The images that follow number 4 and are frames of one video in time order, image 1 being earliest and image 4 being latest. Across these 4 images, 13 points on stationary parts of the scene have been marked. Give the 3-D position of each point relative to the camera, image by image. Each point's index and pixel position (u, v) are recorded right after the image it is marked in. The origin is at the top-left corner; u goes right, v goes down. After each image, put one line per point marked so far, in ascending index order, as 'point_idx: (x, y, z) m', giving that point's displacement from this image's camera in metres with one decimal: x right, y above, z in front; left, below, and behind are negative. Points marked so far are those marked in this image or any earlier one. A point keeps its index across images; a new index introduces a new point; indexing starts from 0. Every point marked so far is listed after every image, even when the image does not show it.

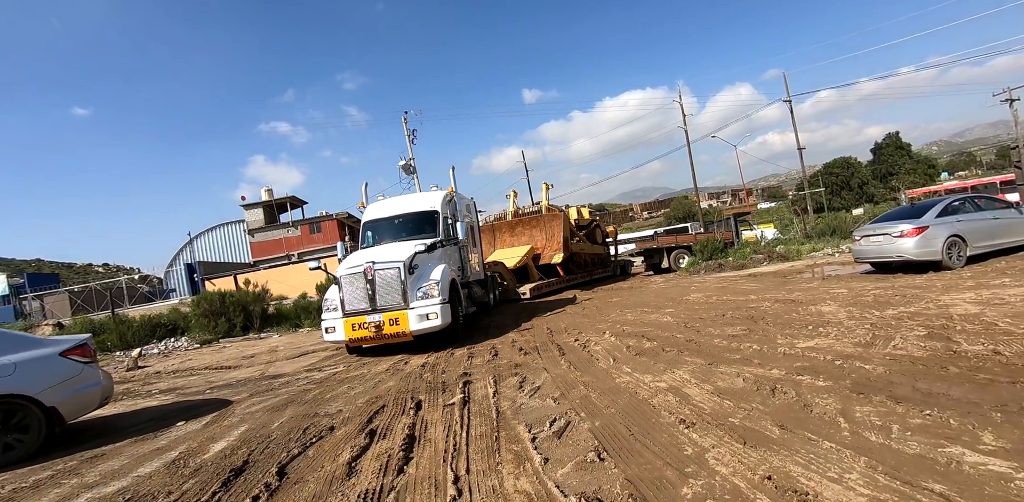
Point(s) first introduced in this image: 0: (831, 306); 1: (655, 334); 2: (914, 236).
0: (+5.2, -0.9, +7.8) m
1: (+2.2, -1.2, +7.2) m
2: (+8.9, +0.3, +10.6) m
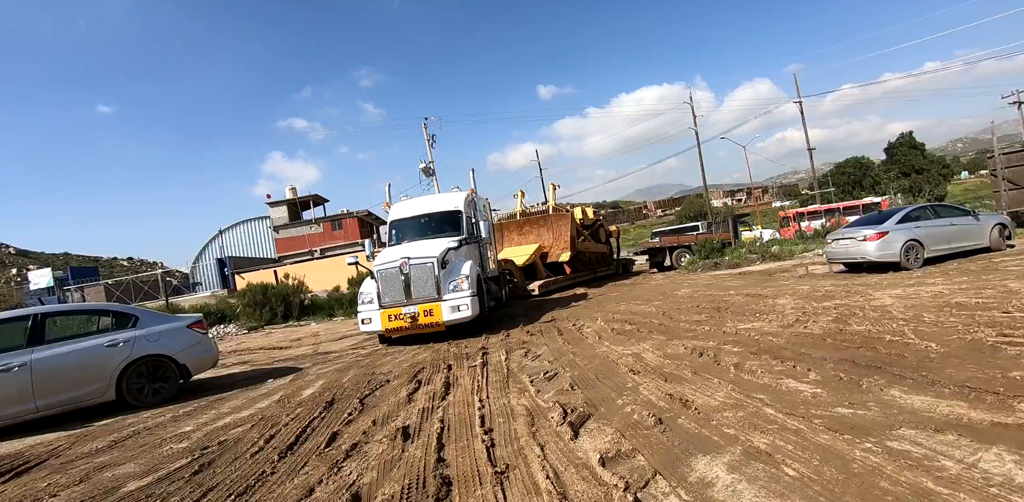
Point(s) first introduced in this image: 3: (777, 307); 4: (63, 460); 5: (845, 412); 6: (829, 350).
0: (+5.4, -0.9, +9.4) m
1: (+2.3, -1.3, +8.9) m
2: (+9.1, +0.3, +12.0) m
3: (+4.7, -1.0, +8.5) m
4: (-4.5, -2.1, +4.8) m
5: (+2.4, -1.2, +3.4) m
6: (+3.4, -1.1, +5.1) m
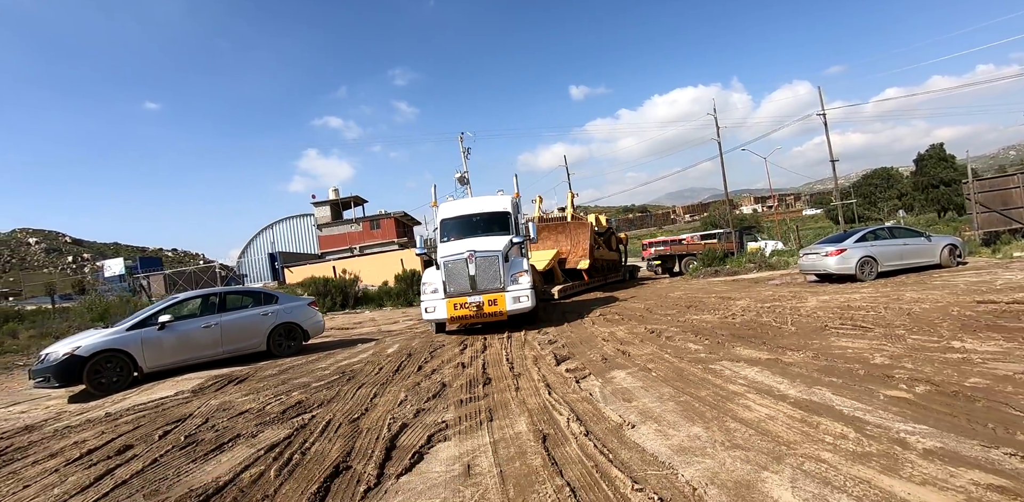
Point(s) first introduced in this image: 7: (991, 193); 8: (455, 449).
0: (+5.9, -1.3, +12.1) m
1: (+2.8, -1.5, +11.8) m
2: (+9.8, -0.1, +14.5) m
3: (+5.2, -1.3, +11.2) m
4: (-4.3, -2.1, +8.1) m
5: (+2.5, -1.4, +6.3) m
6: (+3.7, -1.3, +8.0) m
7: (+18.8, +2.3, +18.8) m
8: (-0.5, -1.6, +3.9) m
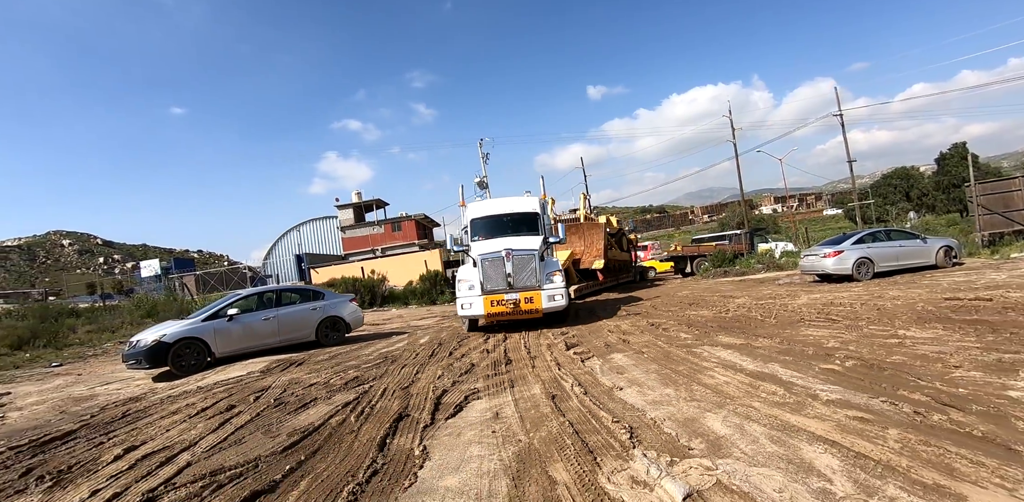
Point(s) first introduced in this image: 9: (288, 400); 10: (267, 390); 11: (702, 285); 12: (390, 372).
0: (+6.4, -1.3, +13.2) m
1: (+3.2, -1.6, +12.9) m
2: (+10.3, -0.2, +15.4) m
3: (+5.6, -1.3, +12.3) m
4: (-3.9, -2.2, +9.5) m
5: (+2.8, -1.4, +7.5) m
6: (+4.0, -1.4, +9.1) m
7: (+19.5, +2.2, +19.4) m
8: (-0.3, -1.7, +5.2) m
9: (-3.0, -2.0, +6.3) m
10: (-3.6, -2.1, +7.1) m
11: (+7.9, -1.4, +19.8) m
12: (-1.9, -1.9, +7.5) m
